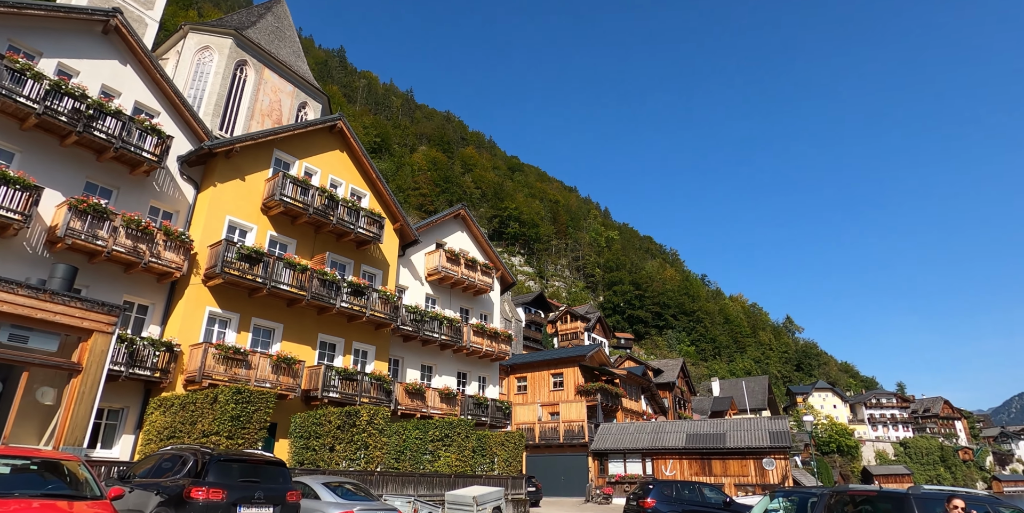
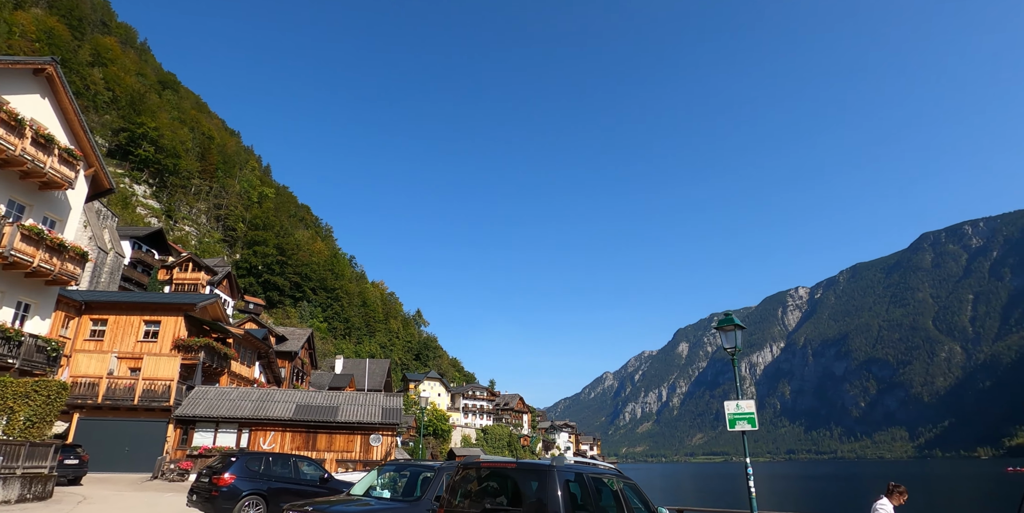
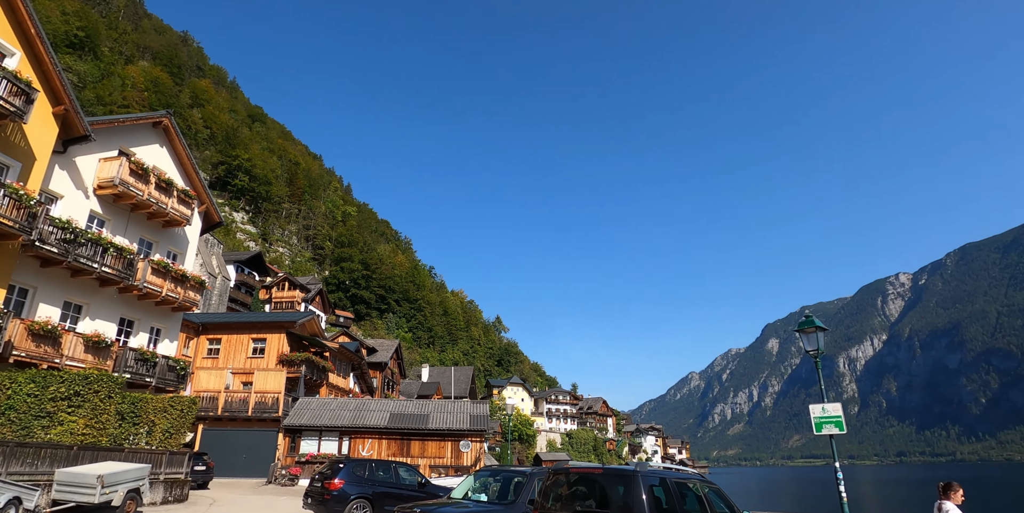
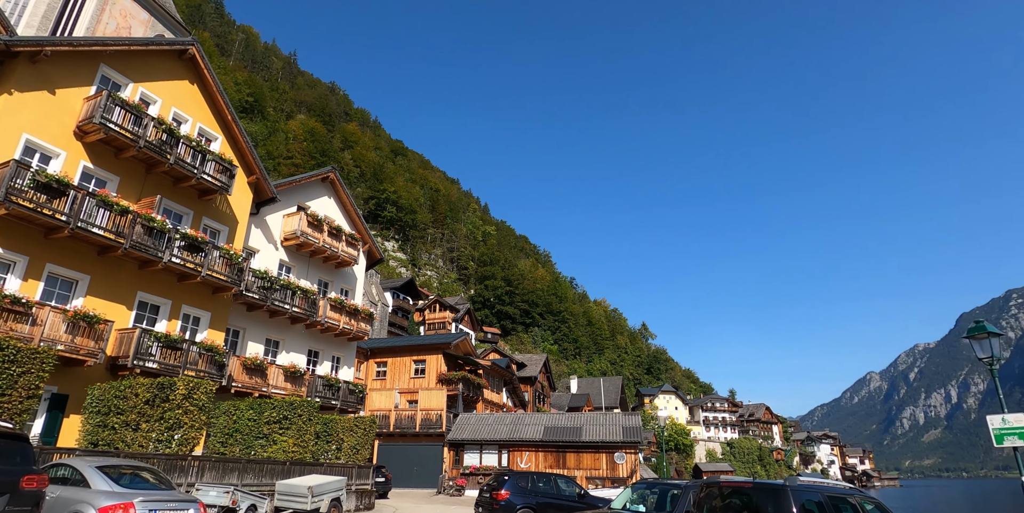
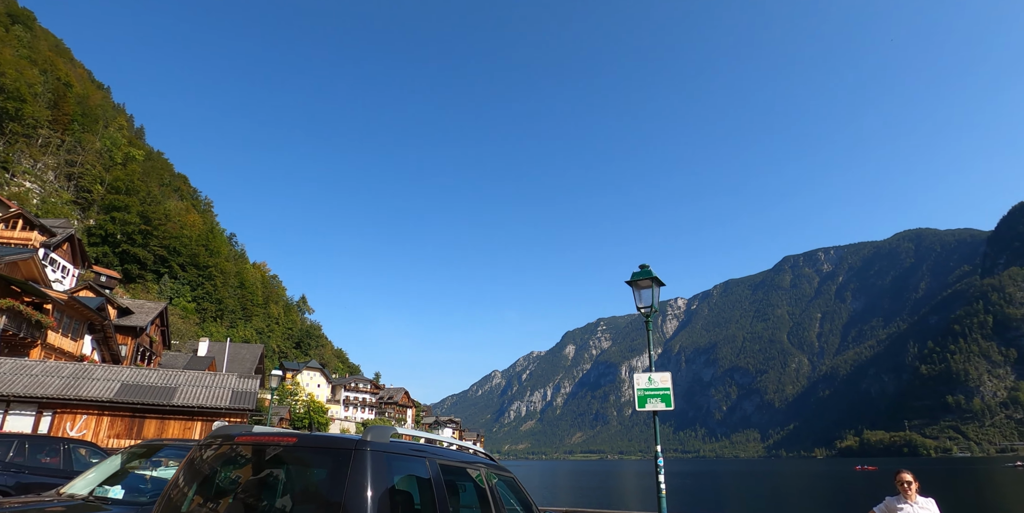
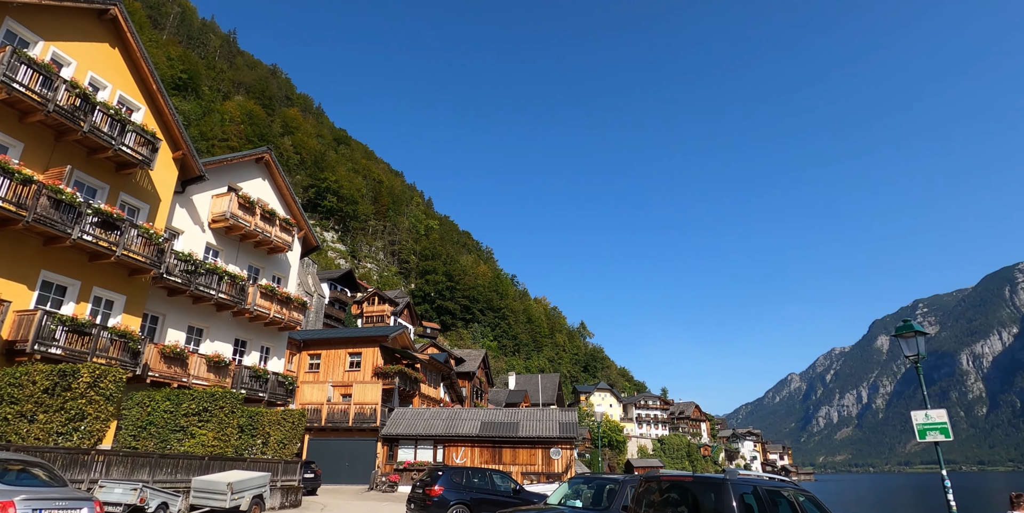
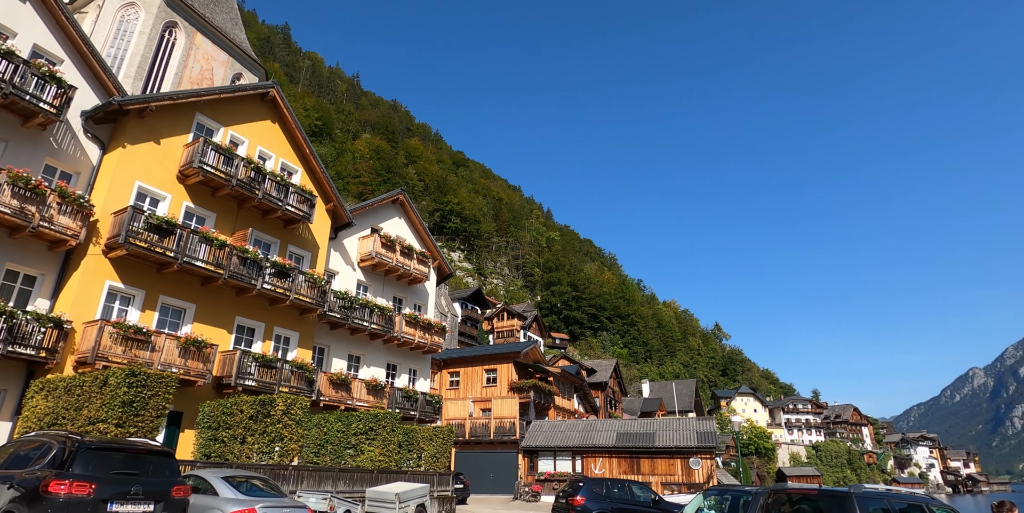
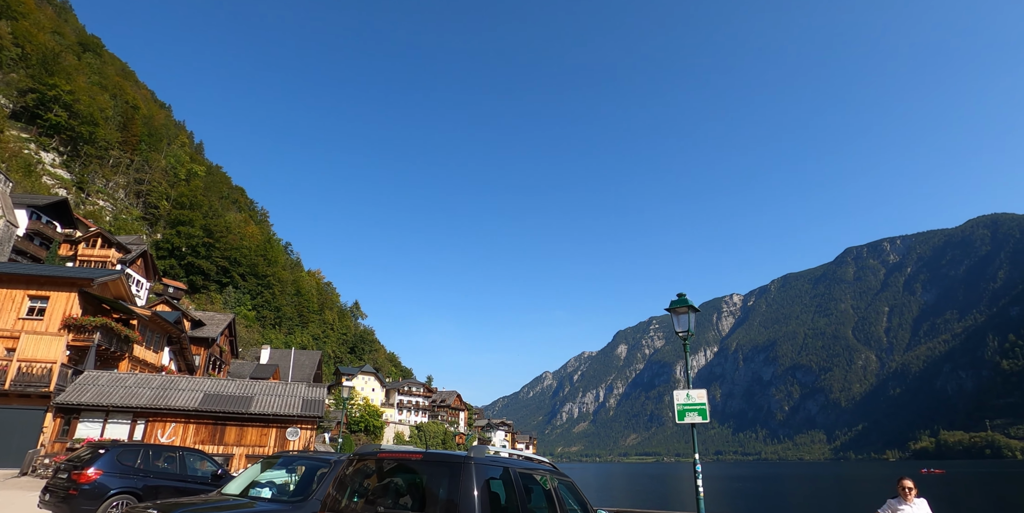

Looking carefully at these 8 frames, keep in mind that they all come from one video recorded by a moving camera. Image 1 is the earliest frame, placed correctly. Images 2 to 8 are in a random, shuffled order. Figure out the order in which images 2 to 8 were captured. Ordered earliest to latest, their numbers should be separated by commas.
7, 4, 6, 3, 2, 8, 5
